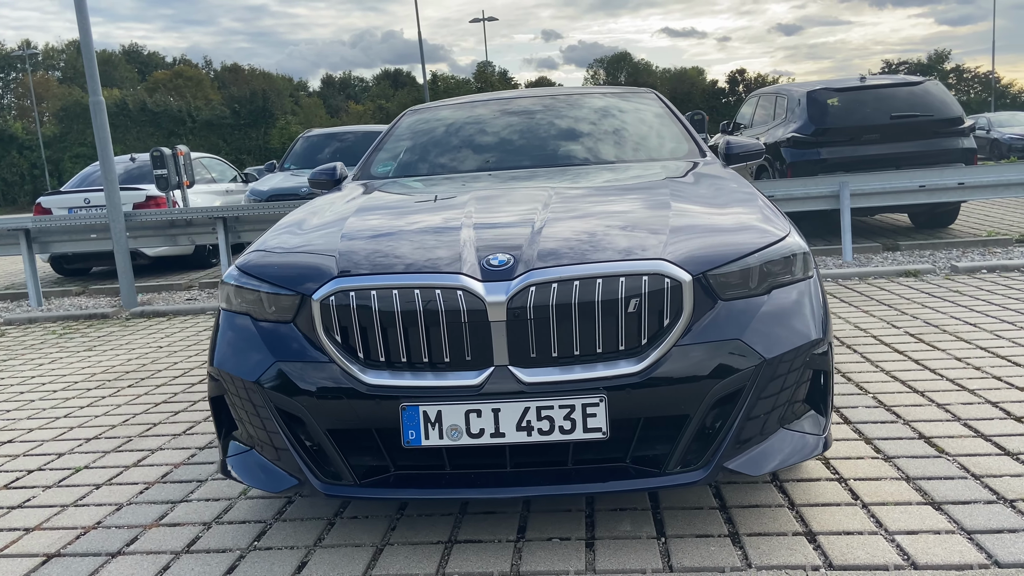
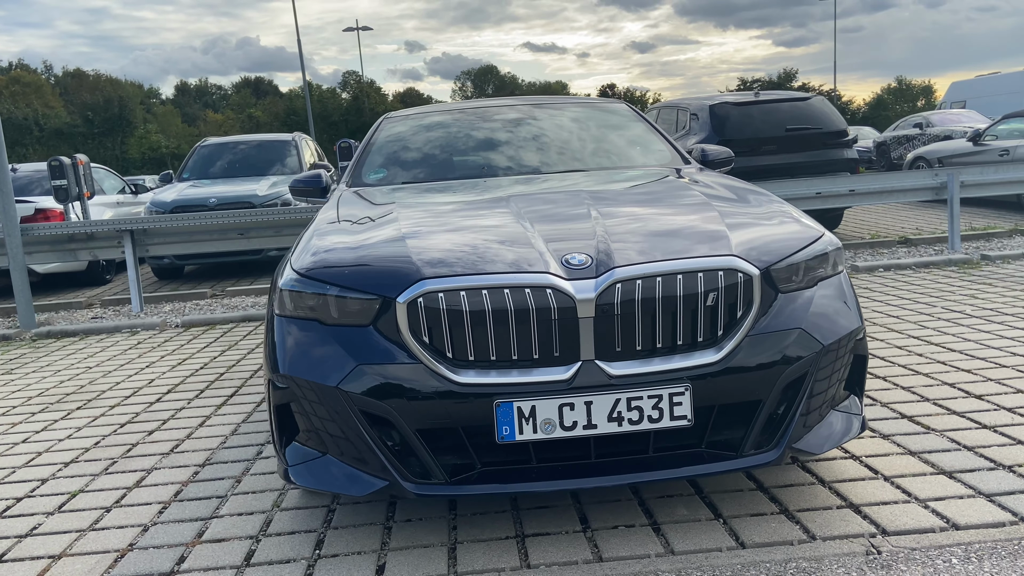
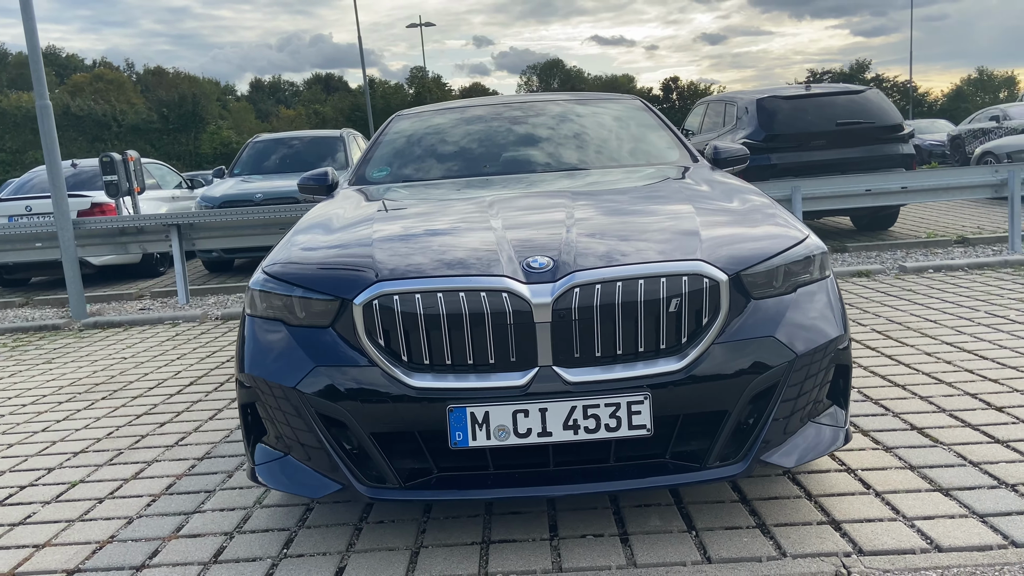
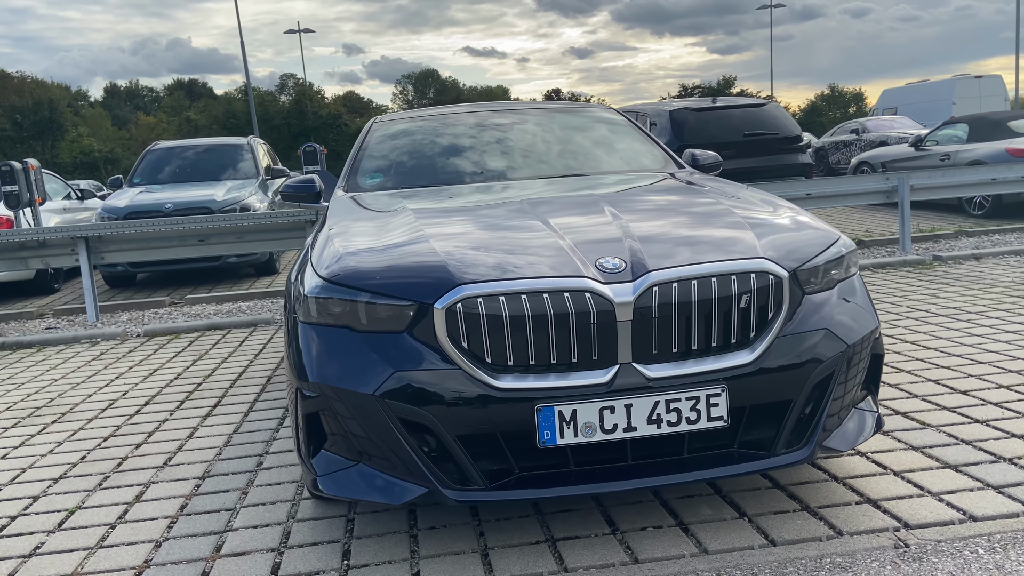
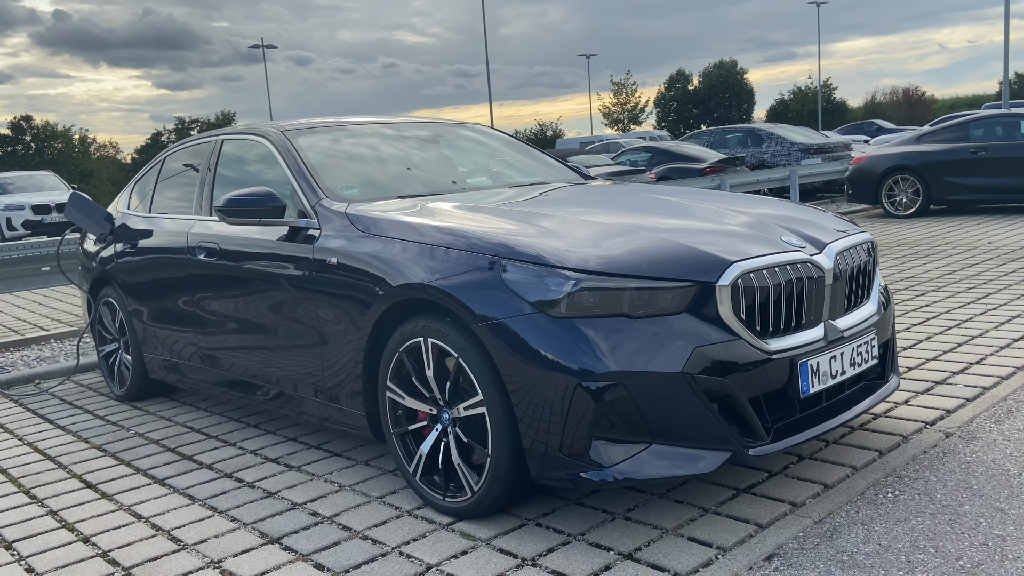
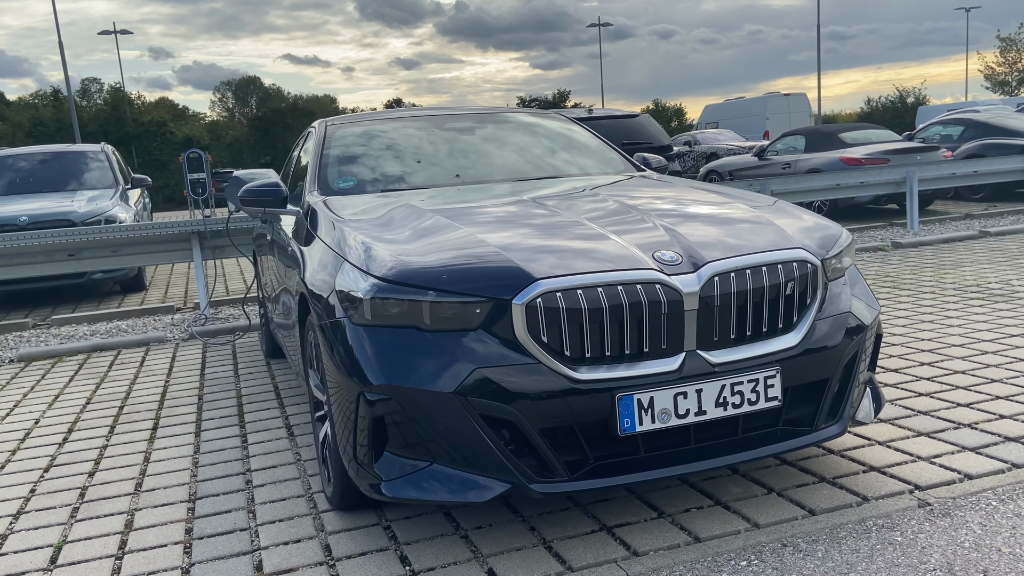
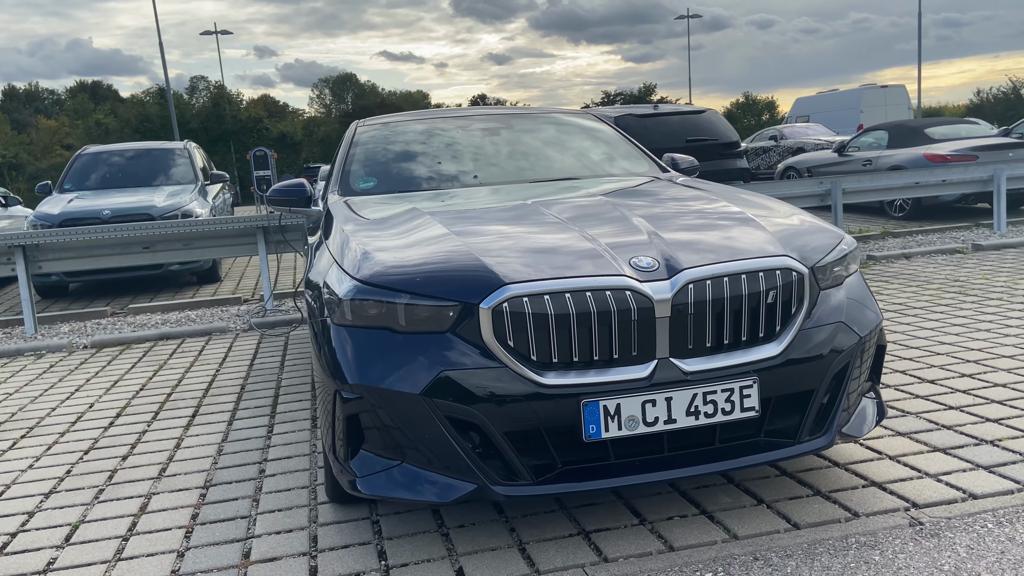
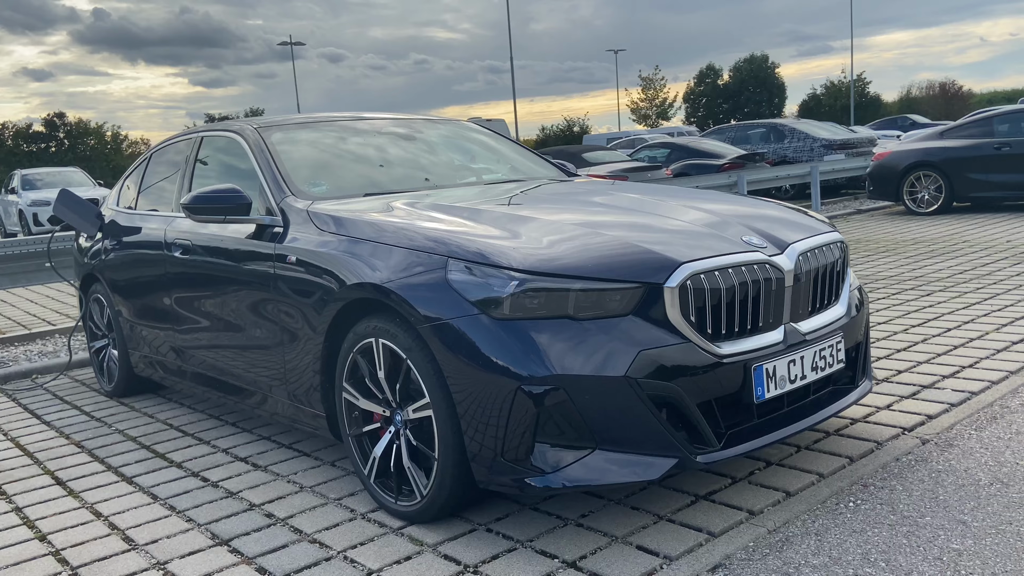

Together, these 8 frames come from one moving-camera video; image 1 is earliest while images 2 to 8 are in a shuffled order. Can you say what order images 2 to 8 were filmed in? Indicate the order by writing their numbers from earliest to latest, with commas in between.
3, 2, 4, 7, 6, 8, 5
